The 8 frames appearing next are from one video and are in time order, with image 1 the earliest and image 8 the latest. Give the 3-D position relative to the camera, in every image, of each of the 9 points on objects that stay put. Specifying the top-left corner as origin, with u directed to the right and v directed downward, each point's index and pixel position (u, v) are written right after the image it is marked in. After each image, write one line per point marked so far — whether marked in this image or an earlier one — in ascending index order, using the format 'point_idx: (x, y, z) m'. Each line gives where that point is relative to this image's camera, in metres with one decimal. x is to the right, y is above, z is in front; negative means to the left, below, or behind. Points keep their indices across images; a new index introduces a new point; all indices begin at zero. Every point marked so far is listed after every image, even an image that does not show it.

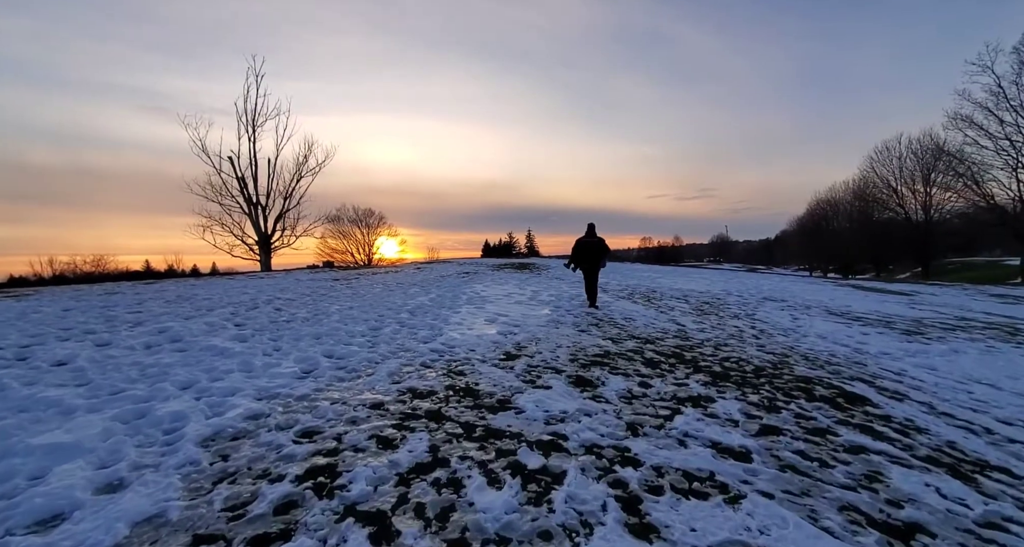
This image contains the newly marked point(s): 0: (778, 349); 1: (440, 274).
0: (+5.2, -1.5, +7.8) m
1: (-3.5, -0.1, +19.4) m
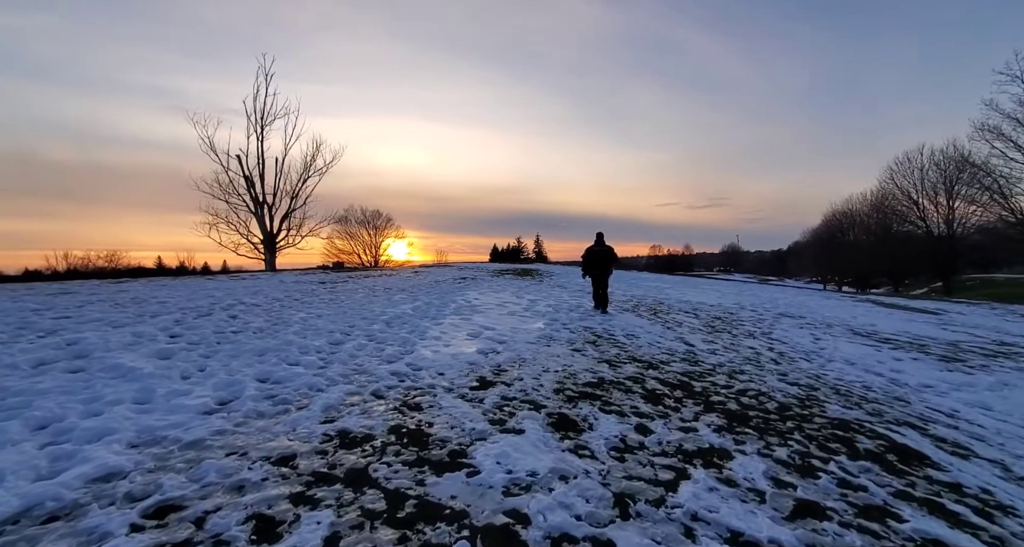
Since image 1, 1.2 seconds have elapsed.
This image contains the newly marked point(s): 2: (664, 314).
0: (+4.9, -1.8, +6.8) m
1: (-3.5, -0.3, +18.5) m
2: (+5.0, -1.4, +13.2) m
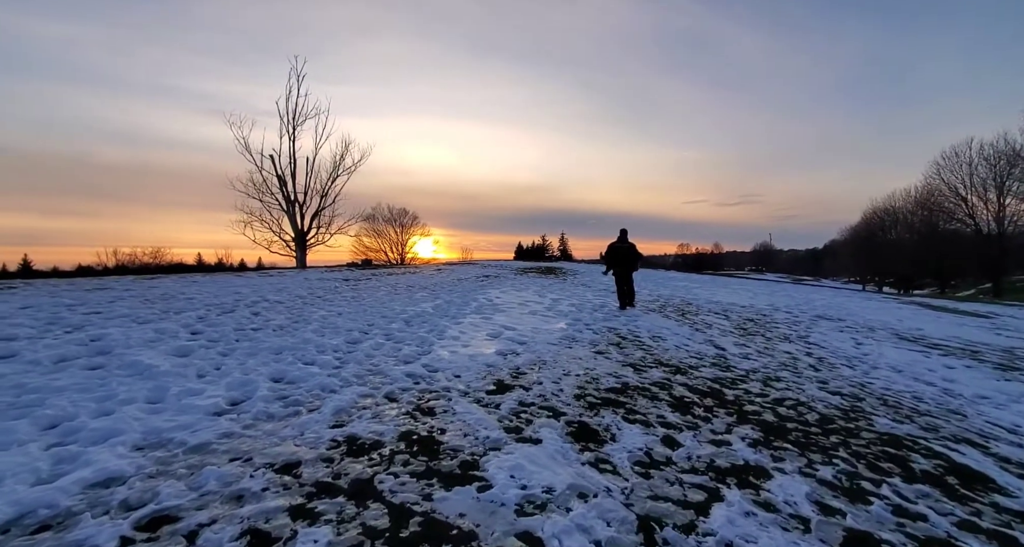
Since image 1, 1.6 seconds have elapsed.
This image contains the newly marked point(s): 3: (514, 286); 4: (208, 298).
0: (+5.2, -1.8, +6.2) m
1: (-2.5, -0.2, +18.5) m
2: (+5.7, -1.3, +12.6) m
3: (+0.1, -0.5, +16.2) m
4: (-6.5, -0.5, +8.6) m
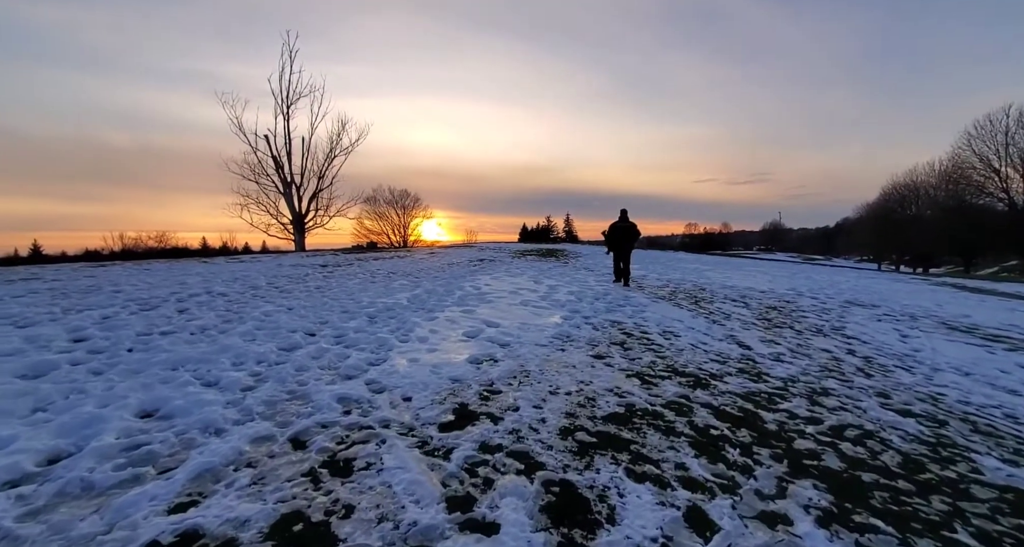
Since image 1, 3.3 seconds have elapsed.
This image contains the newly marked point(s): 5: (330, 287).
0: (+4.9, -1.6, +4.9) m
1: (-2.7, +0.5, +17.1) m
2: (+5.4, -0.9, +11.2) m
3: (-0.1, +0.1, +14.8) m
4: (-6.8, -0.3, +7.3) m
5: (-4.4, -0.3, +9.5) m
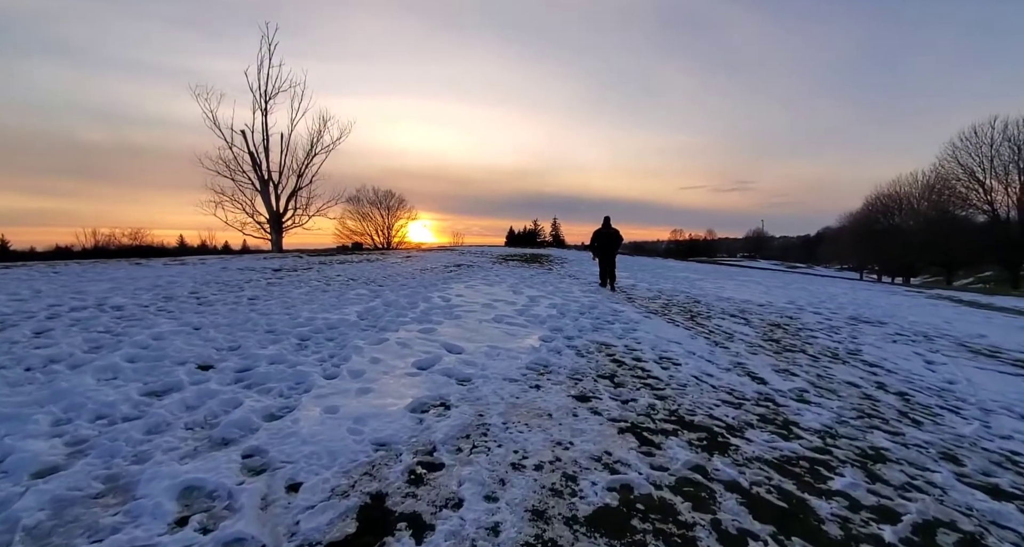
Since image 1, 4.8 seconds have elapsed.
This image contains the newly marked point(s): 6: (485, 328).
0: (+4.5, -1.8, +3.7) m
1: (-3.5, +0.3, +15.7) m
2: (+4.8, -1.2, +10.1) m
3: (-0.9, -0.2, +13.5) m
4: (-7.3, -0.4, +5.8) m
5: (-4.9, -0.5, +8.1) m
6: (-0.5, -1.0, +7.5) m
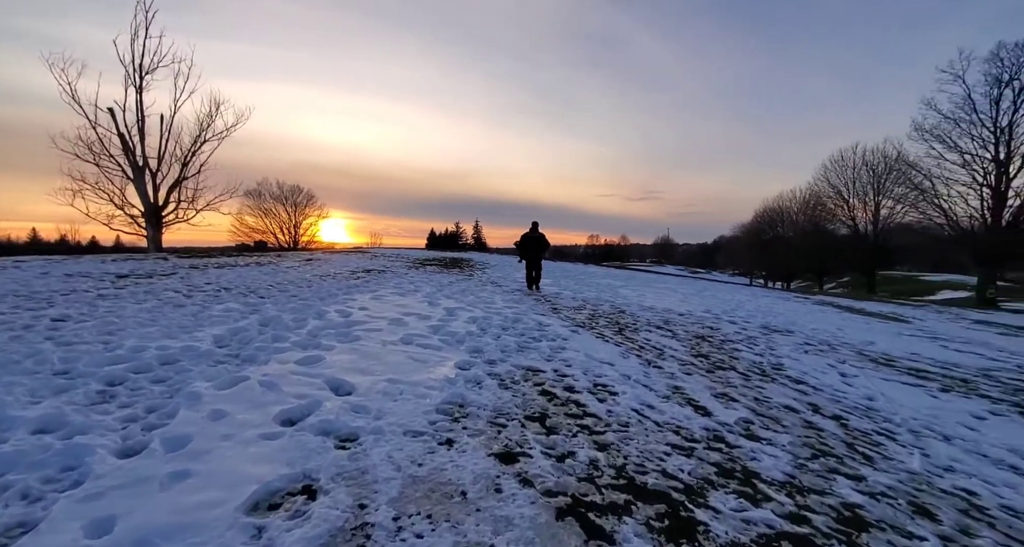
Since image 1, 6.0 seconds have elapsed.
0: (+3.7, -2.1, +3.2) m
1: (-6.3, 0.0, +13.6) m
2: (+2.9, -1.4, +9.6) m
3: (-3.3, -0.4, +11.9) m
4: (-8.2, -0.6, +3.1) m
5: (-6.3, -0.6, +5.8) m
6: (-1.9, -1.2, +6.1) m
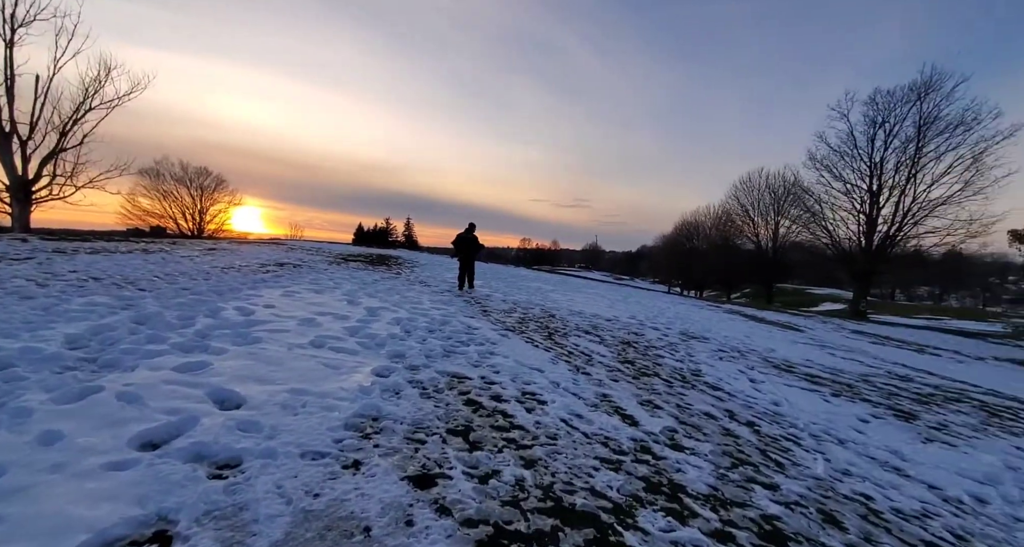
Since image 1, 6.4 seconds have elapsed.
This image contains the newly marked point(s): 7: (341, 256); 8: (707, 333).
0: (+3.1, -2.2, +3.4) m
1: (-8.4, +0.3, +12.1) m
2: (+1.3, -1.5, +9.6) m
3: (-5.2, -0.3, +10.9) m
4: (-8.7, -0.2, +1.4) m
5: (-7.2, -0.4, +4.4) m
6: (-2.9, -1.1, +5.4) m
7: (-8.1, +0.9, +19.4) m
8: (+6.7, -2.0, +13.8) m
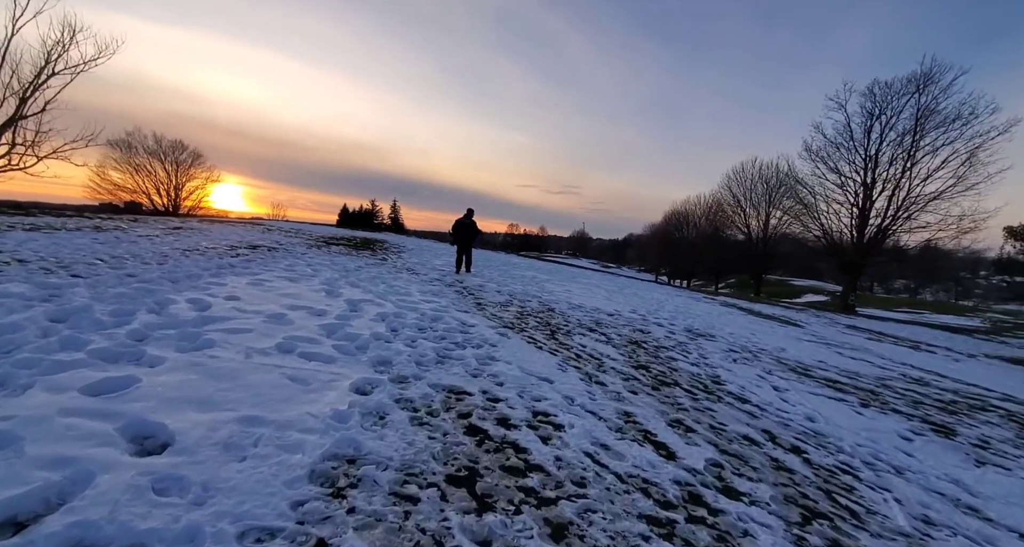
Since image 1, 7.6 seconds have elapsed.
0: (+3.2, -2.3, +2.6) m
1: (-8.4, +0.7, +10.8) m
2: (+1.2, -1.4, +8.6) m
3: (-5.2, +0.1, +9.7) m
4: (-8.4, -0.2, +0.1) m
5: (-7.0, -0.2, +3.2) m
6: (-2.8, -1.0, +4.3) m
7: (-8.4, +1.6, +18.1) m
8: (+6.6, -1.8, +13.0) m
